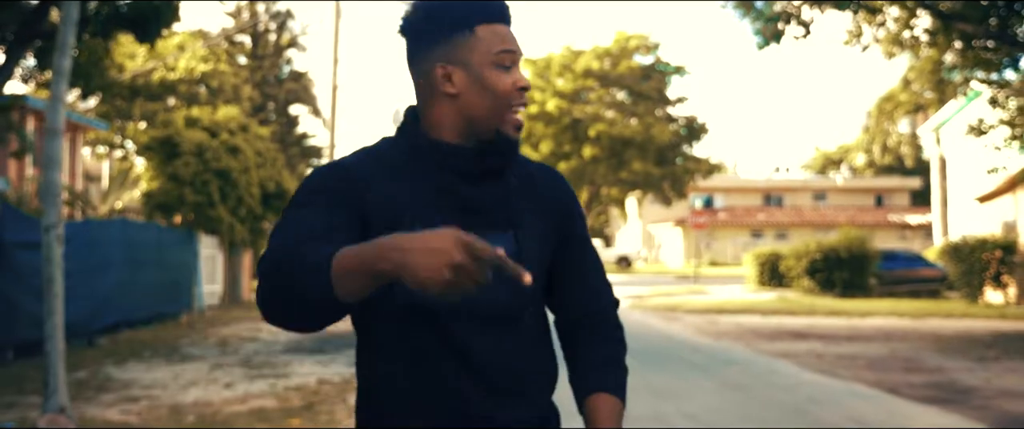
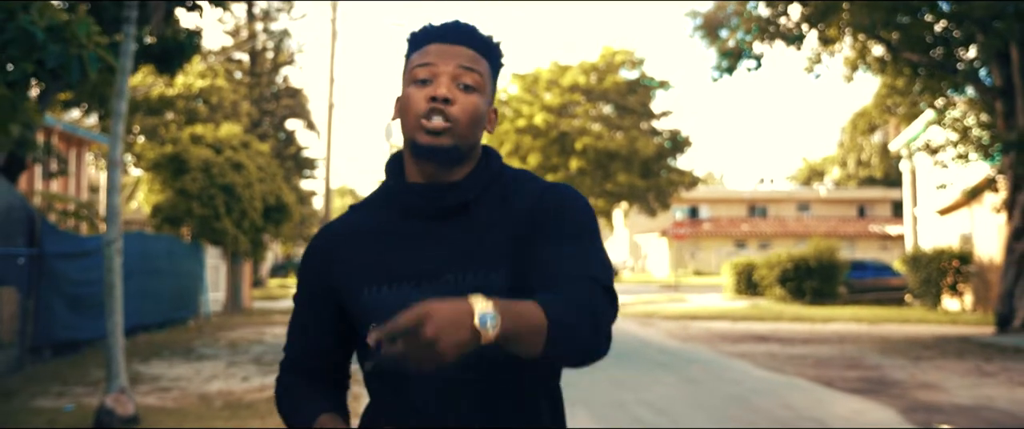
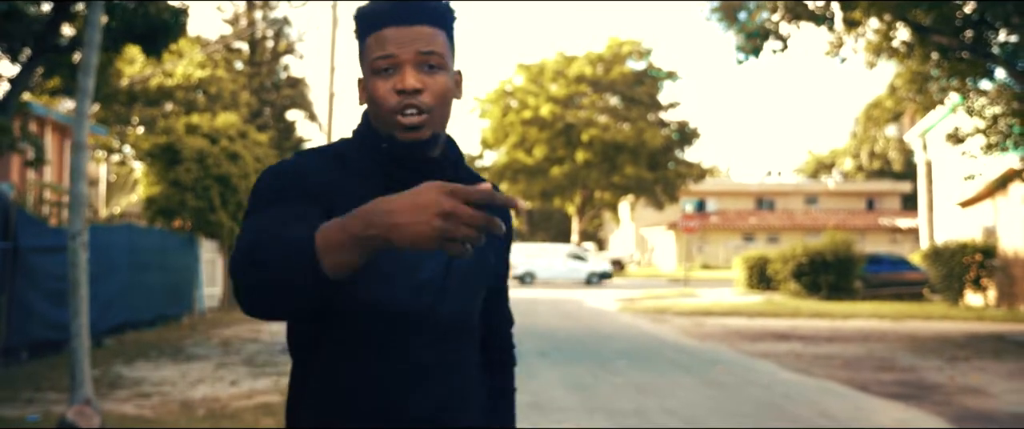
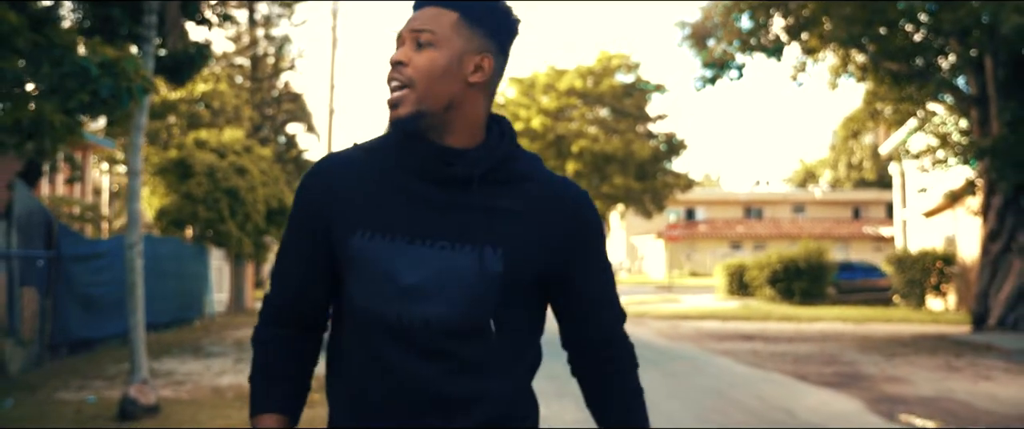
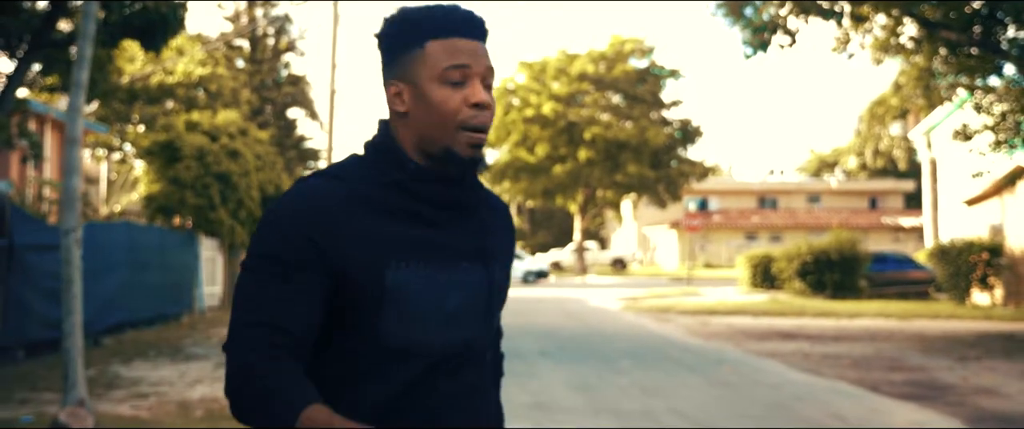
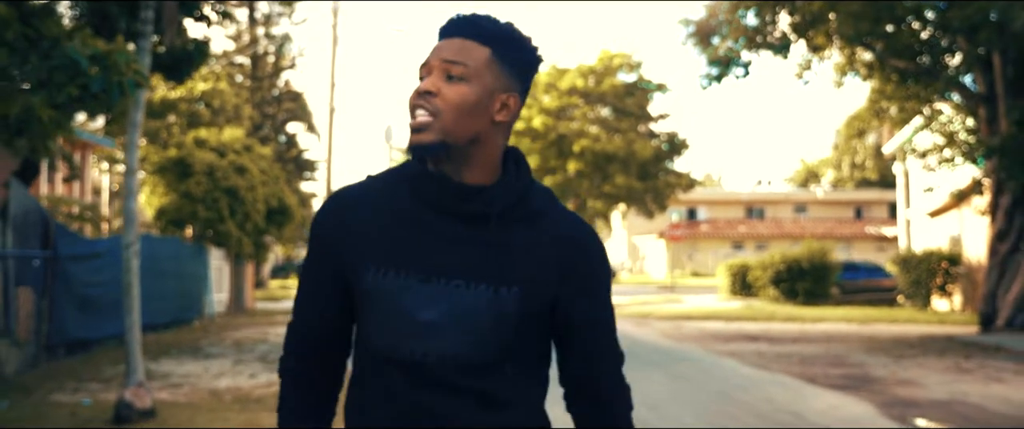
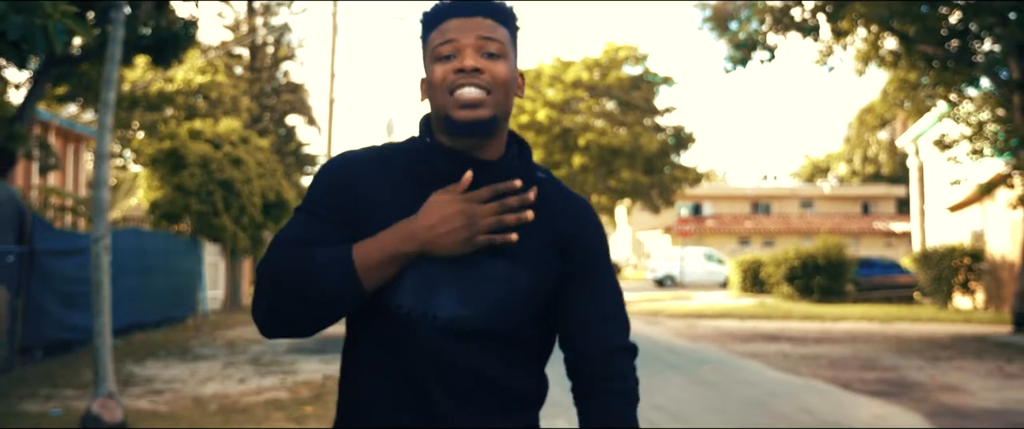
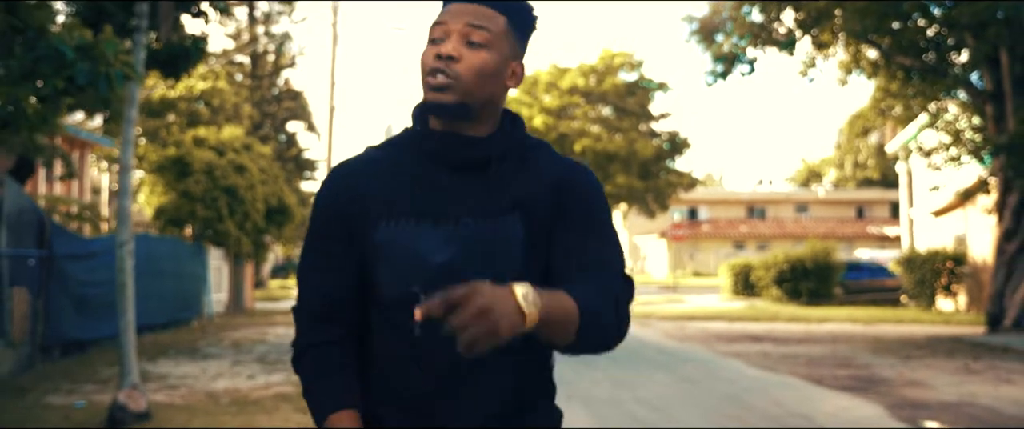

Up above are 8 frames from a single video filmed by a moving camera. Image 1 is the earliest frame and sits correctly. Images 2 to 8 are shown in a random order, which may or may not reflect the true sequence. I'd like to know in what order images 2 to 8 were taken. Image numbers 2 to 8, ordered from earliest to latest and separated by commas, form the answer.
5, 3, 7, 2, 8, 6, 4
